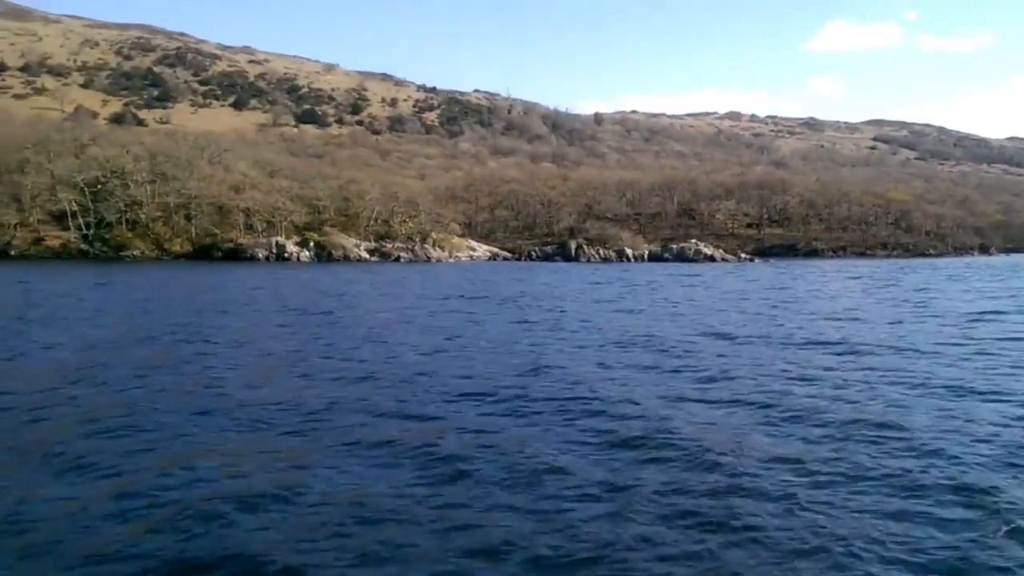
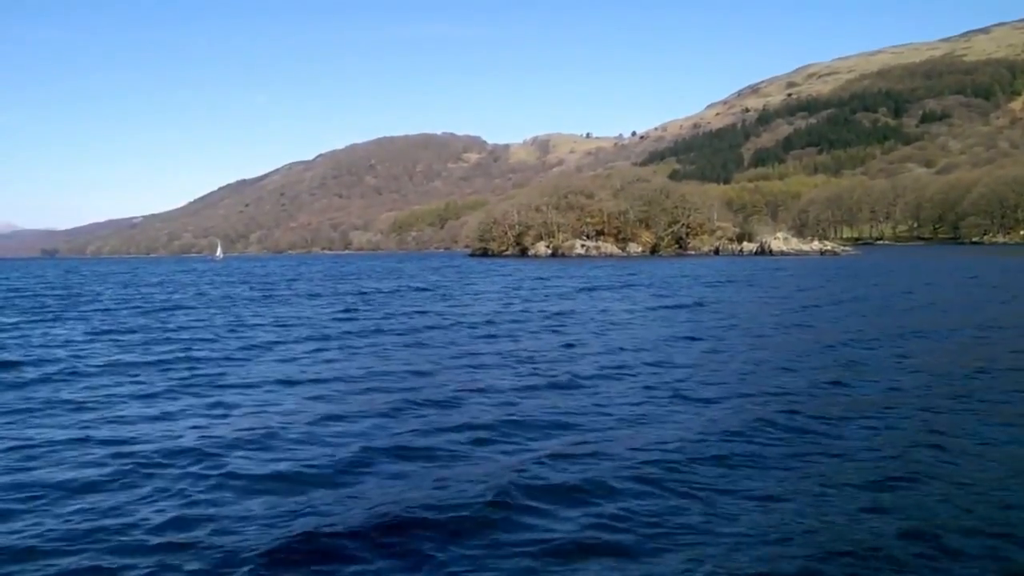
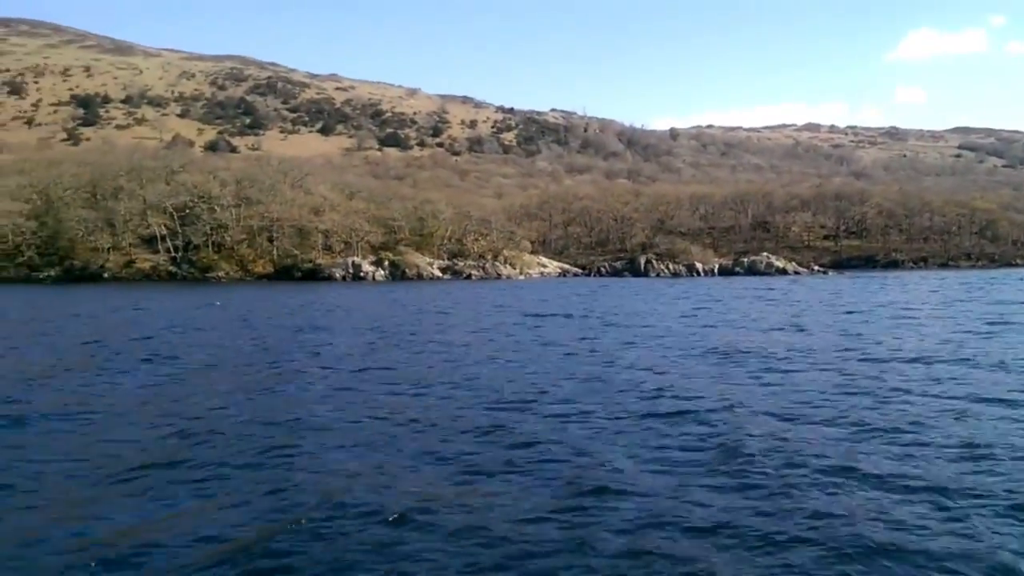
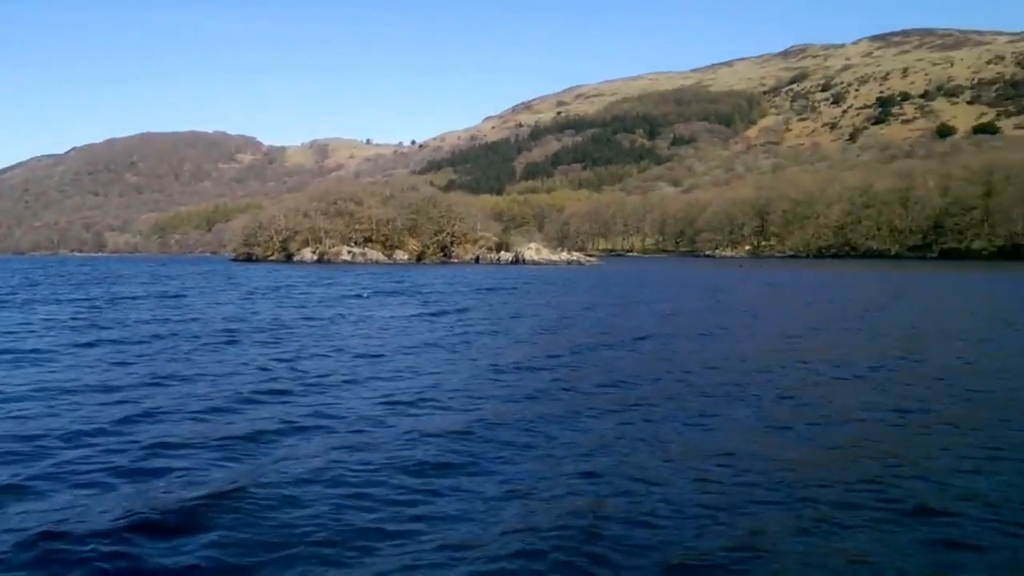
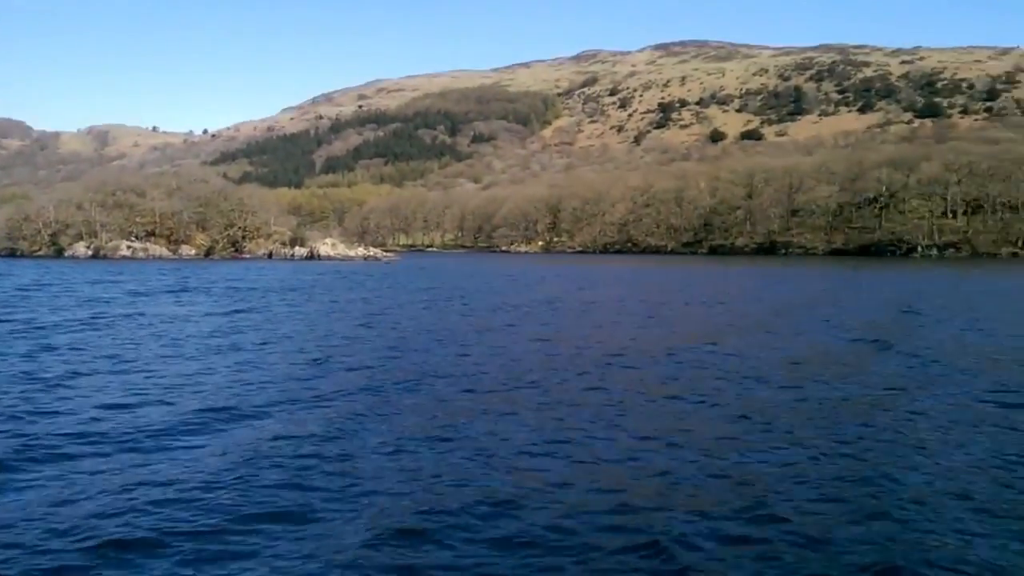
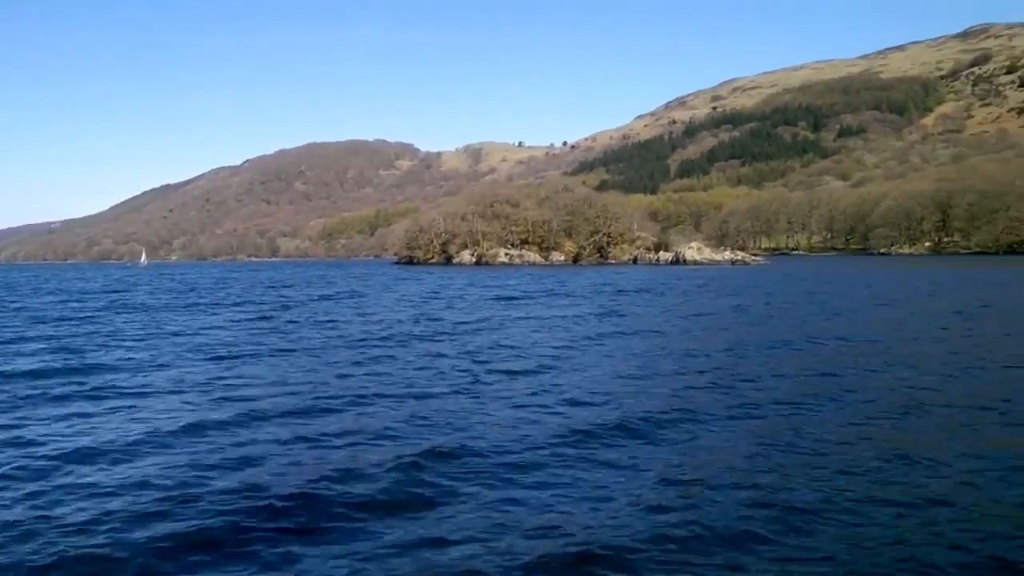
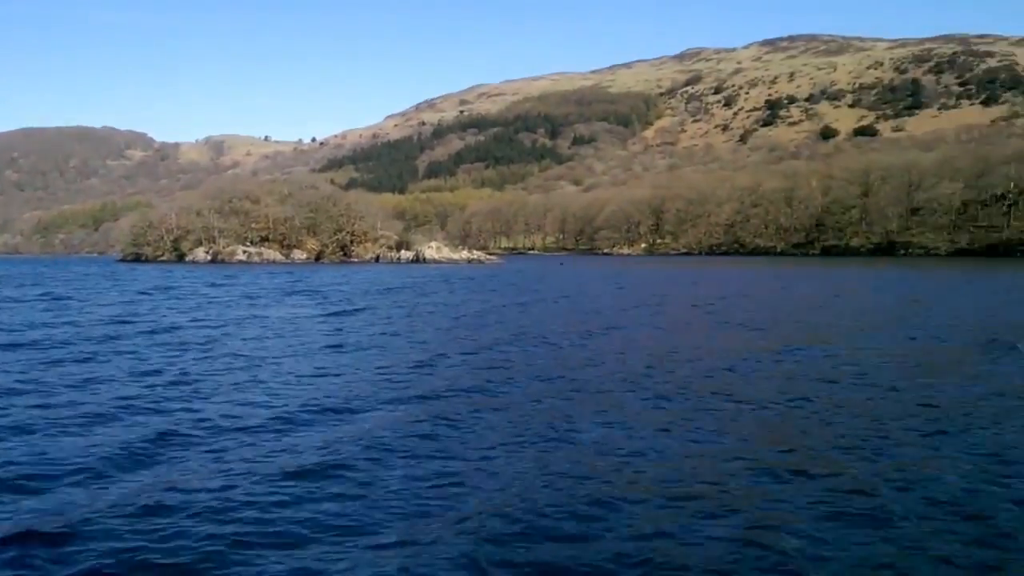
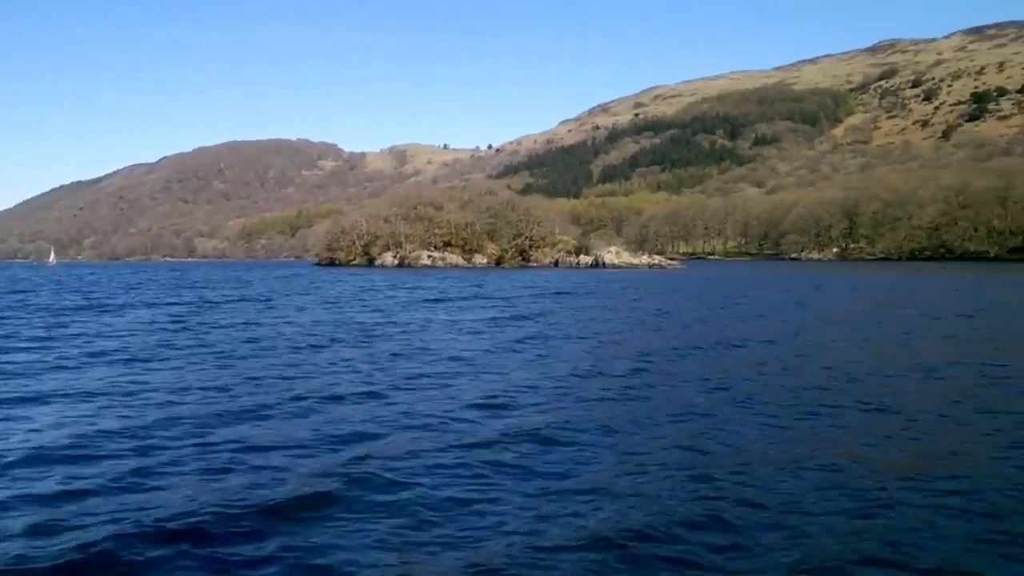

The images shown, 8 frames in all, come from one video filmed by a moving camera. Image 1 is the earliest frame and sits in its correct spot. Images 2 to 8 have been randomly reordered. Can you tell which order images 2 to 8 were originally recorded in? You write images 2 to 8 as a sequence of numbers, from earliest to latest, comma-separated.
3, 2, 6, 8, 4, 7, 5
